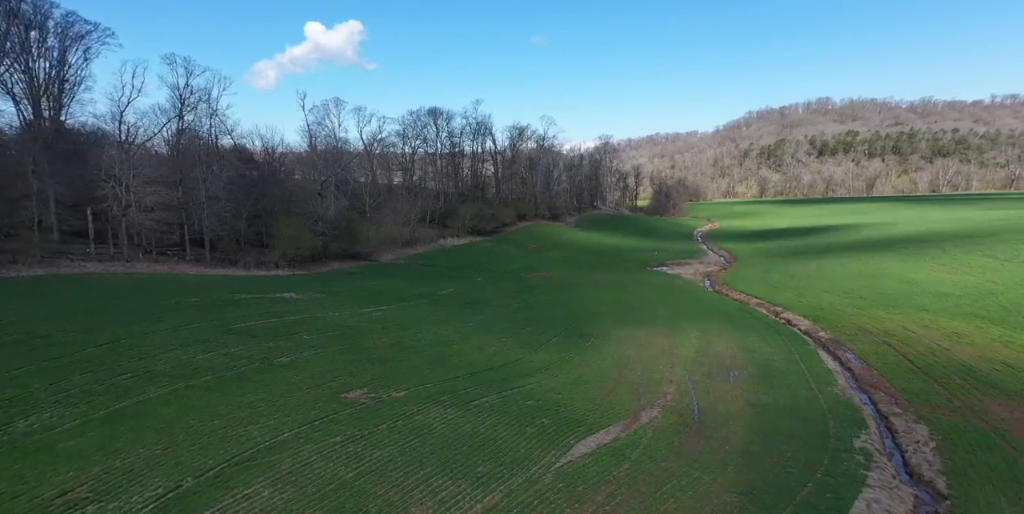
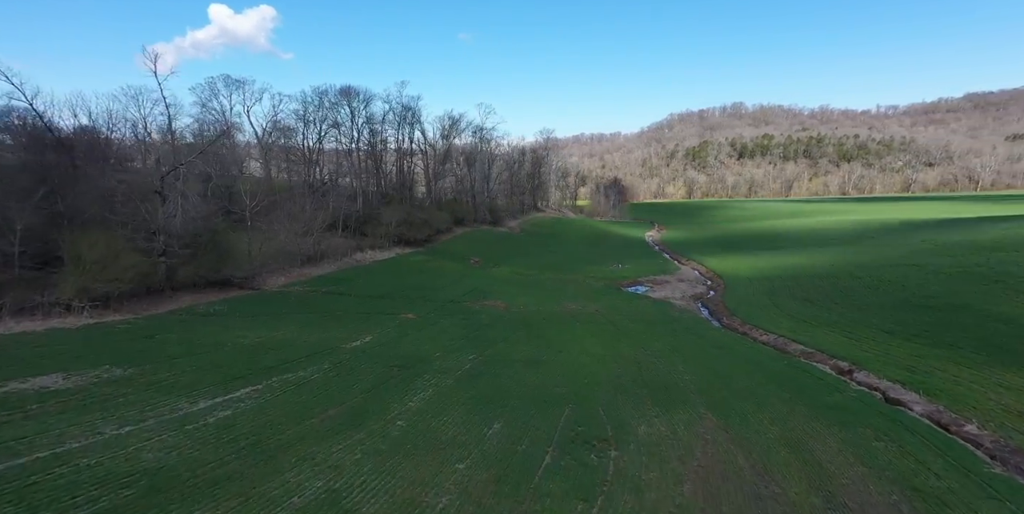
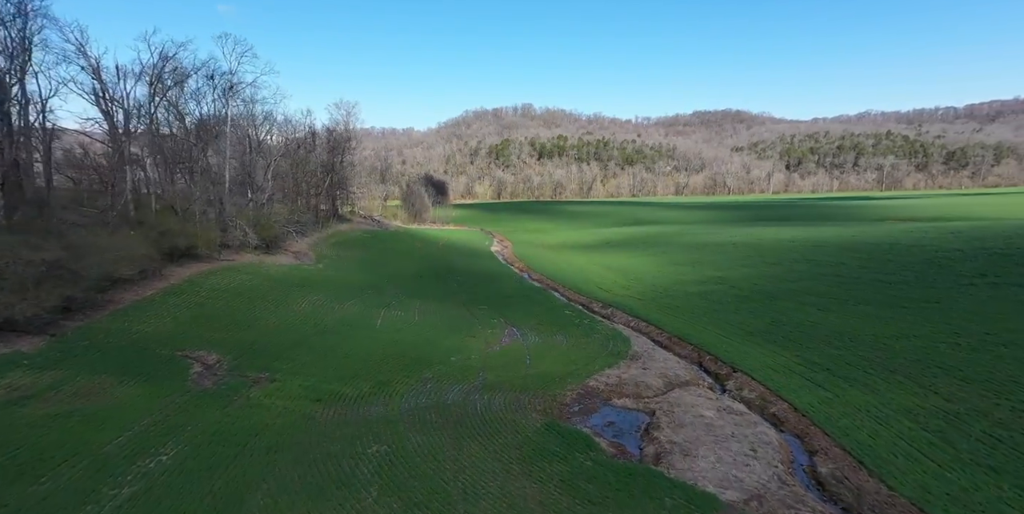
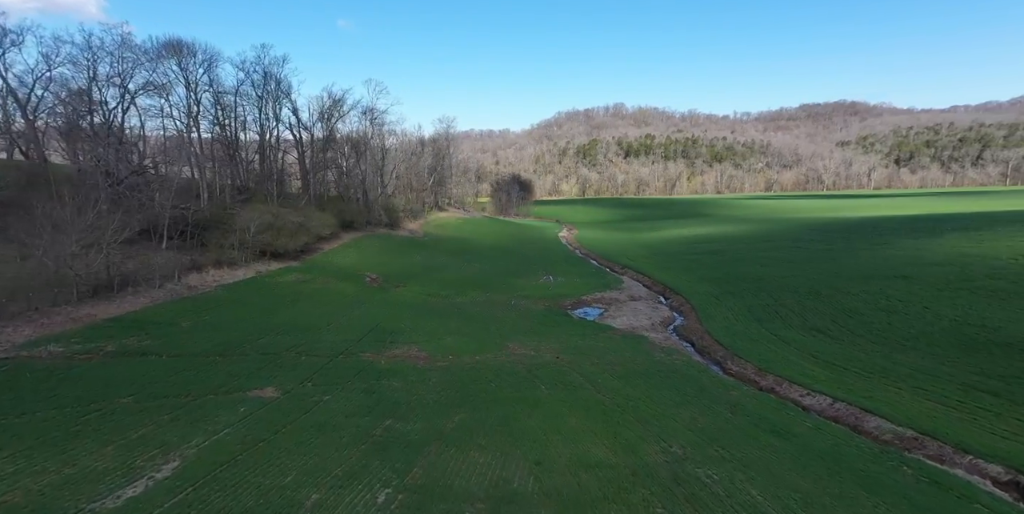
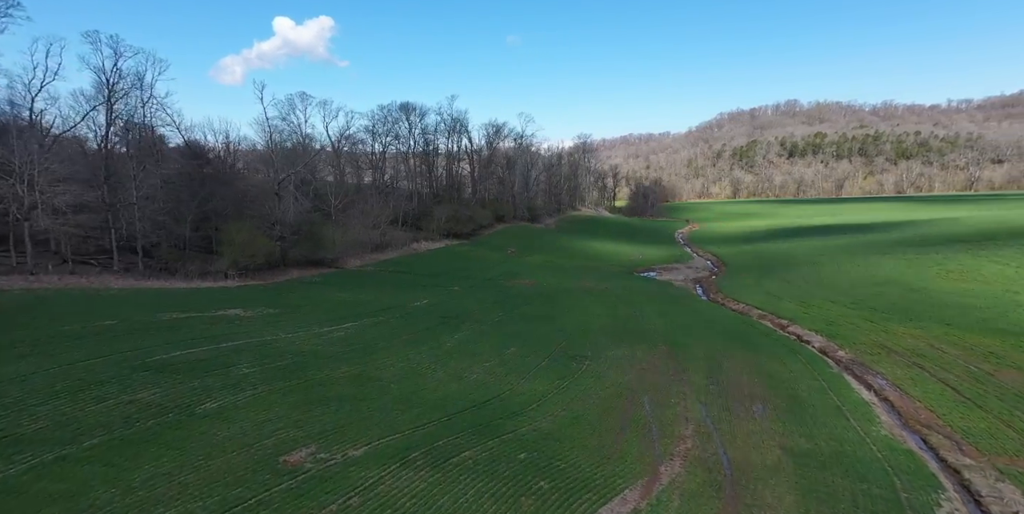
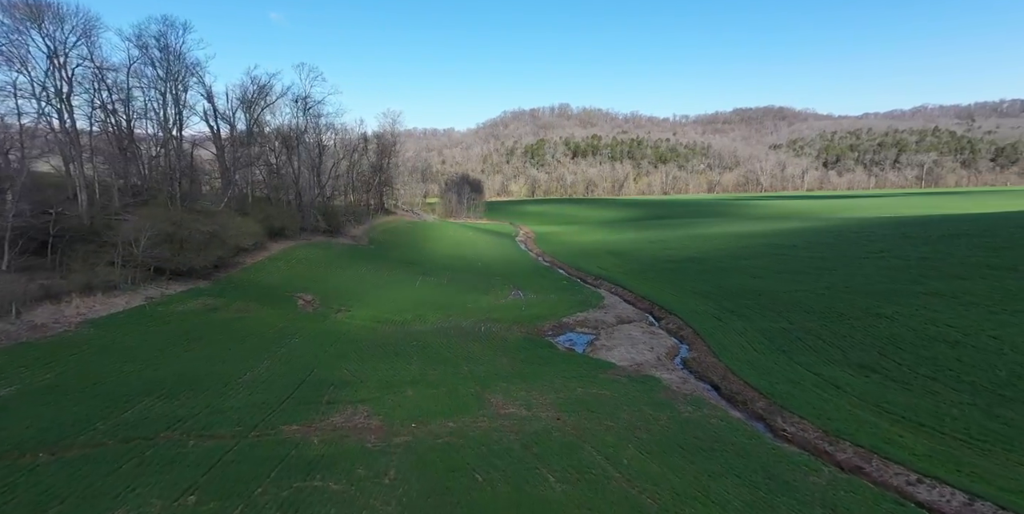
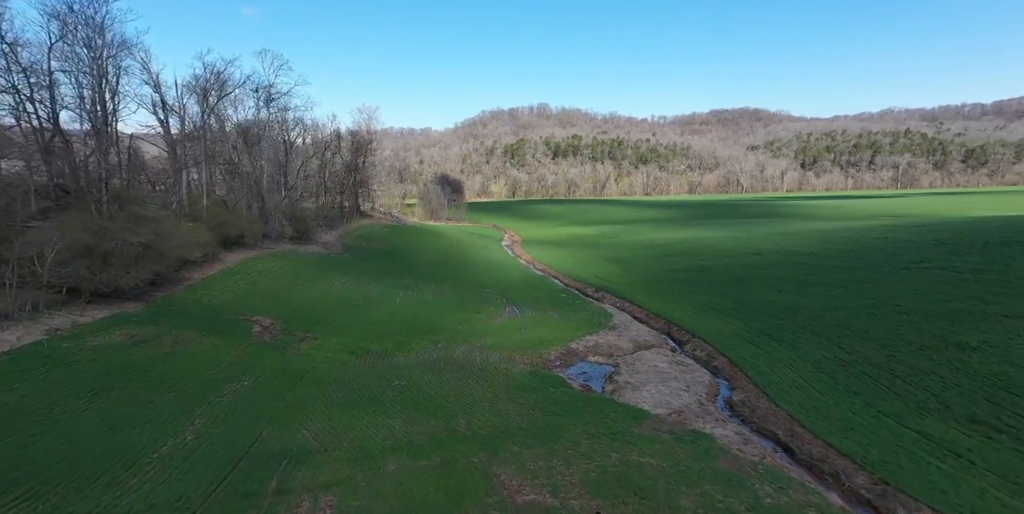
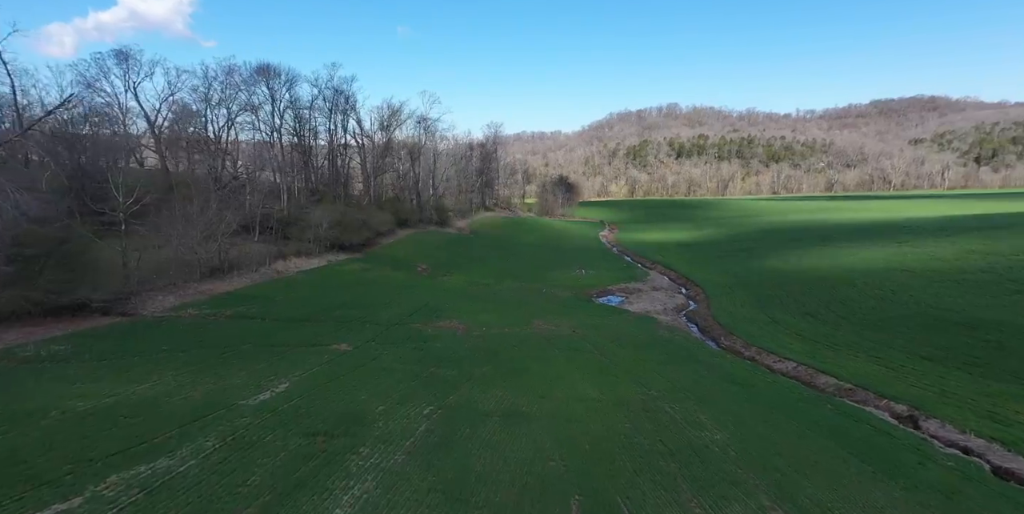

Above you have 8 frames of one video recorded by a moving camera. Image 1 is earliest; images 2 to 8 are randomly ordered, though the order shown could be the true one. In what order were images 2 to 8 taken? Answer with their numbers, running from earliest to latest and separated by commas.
5, 2, 8, 4, 6, 7, 3
